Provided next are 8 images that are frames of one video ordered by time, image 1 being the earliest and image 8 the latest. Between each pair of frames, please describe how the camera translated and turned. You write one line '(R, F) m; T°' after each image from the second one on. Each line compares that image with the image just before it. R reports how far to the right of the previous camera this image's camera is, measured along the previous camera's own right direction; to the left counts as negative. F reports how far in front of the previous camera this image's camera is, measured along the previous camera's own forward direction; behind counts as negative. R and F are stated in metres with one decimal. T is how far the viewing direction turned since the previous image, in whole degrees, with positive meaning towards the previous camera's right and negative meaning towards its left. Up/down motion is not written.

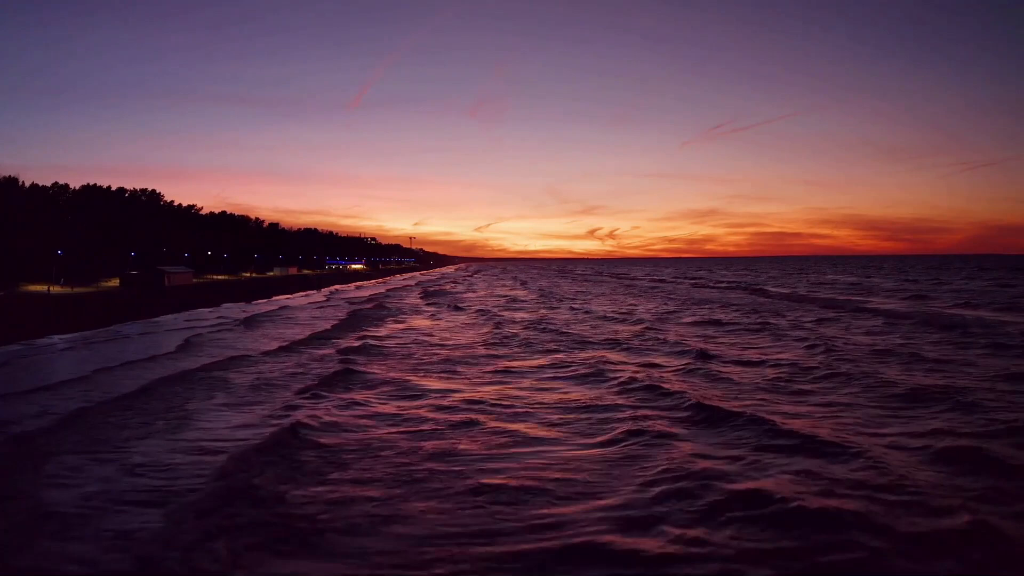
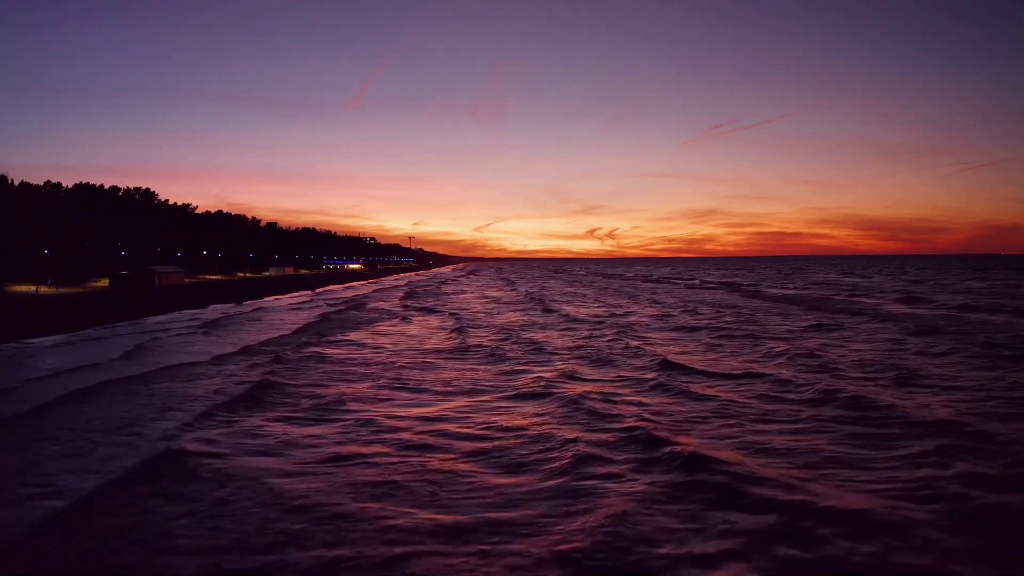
(+0.7, +1.3) m; 0°
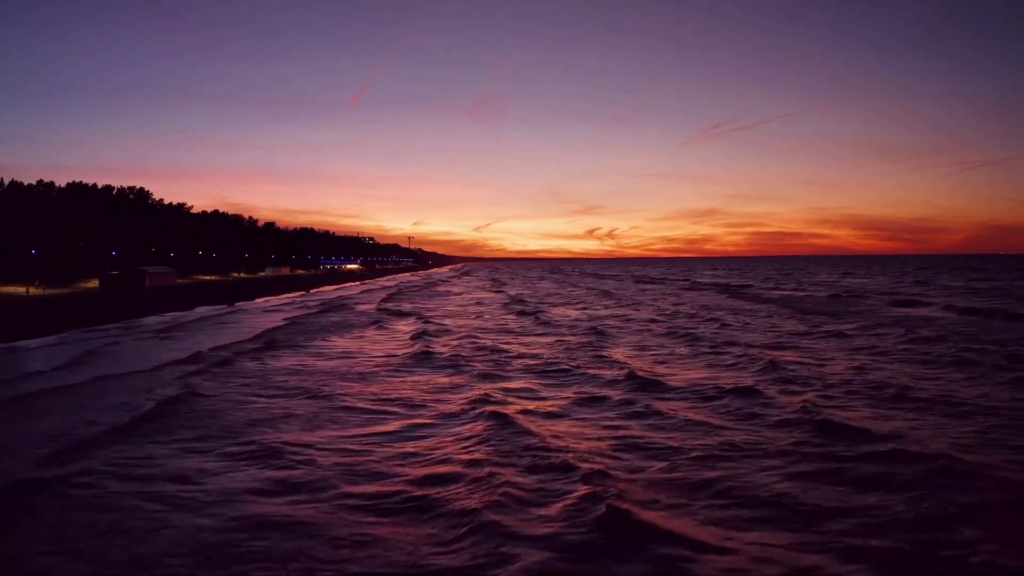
(+0.7, +1.1) m; 0°
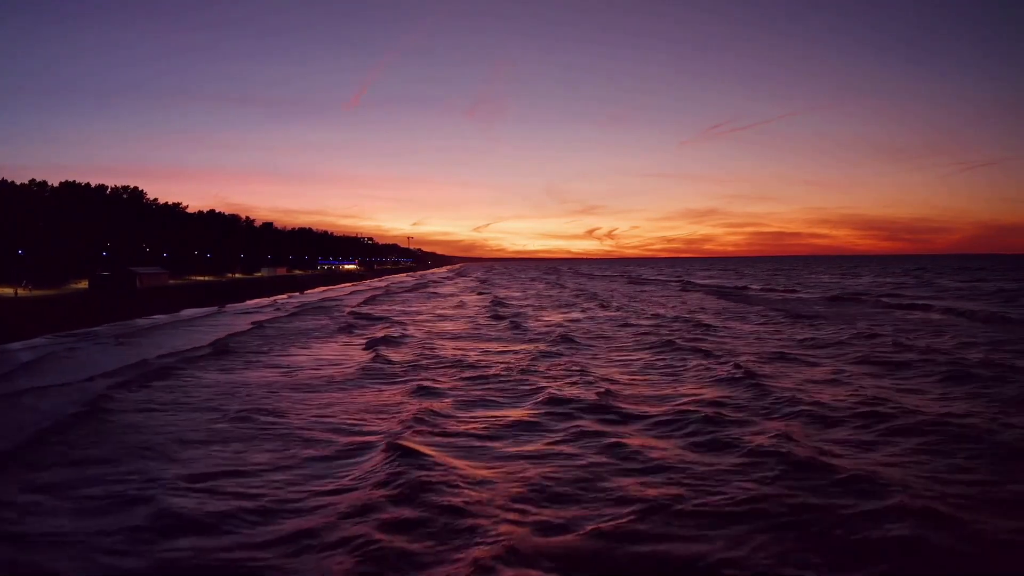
(+0.7, +1.1) m; 0°
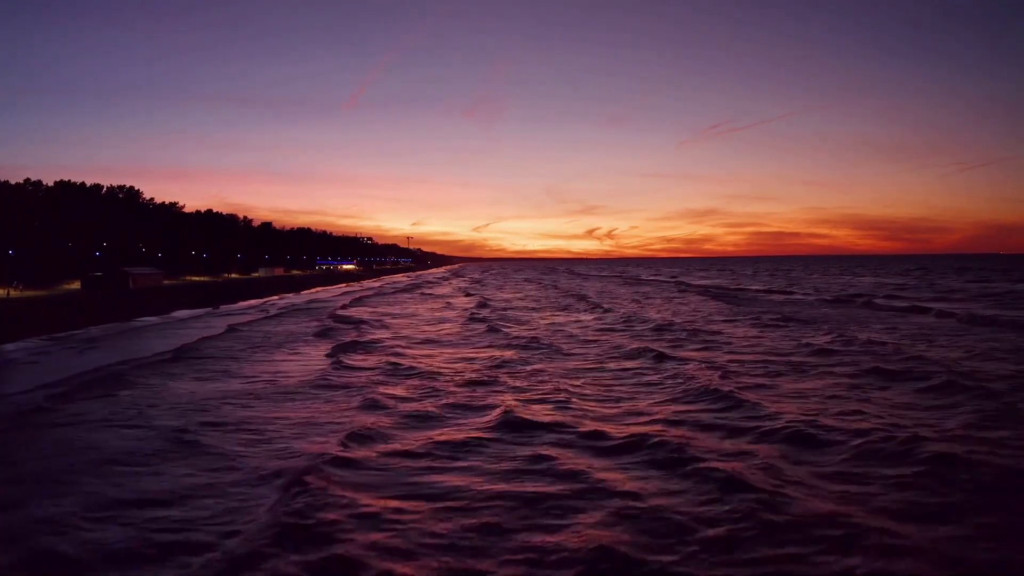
(+0.4, +0.9) m; 0°
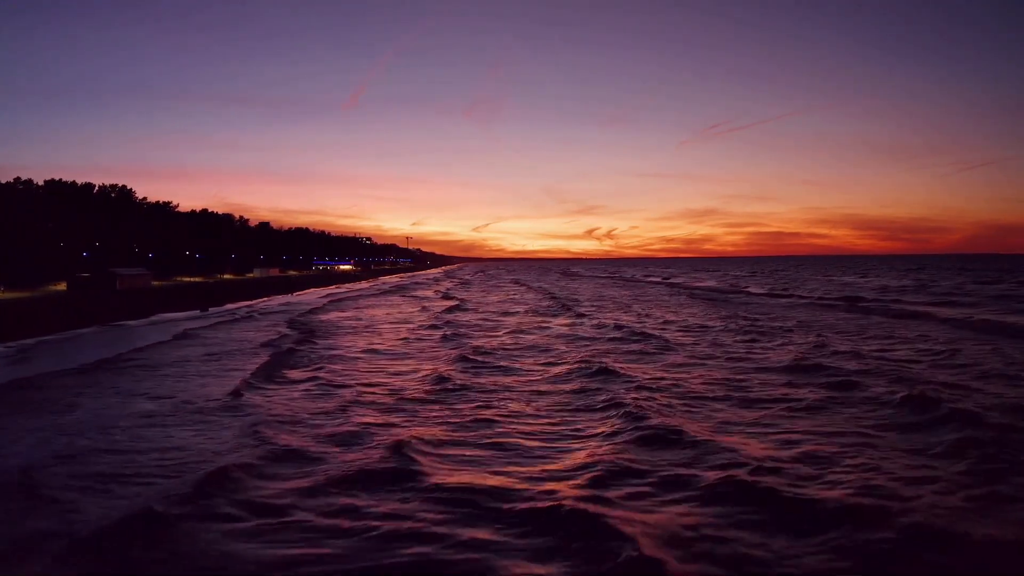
(+0.7, +1.8) m; 0°
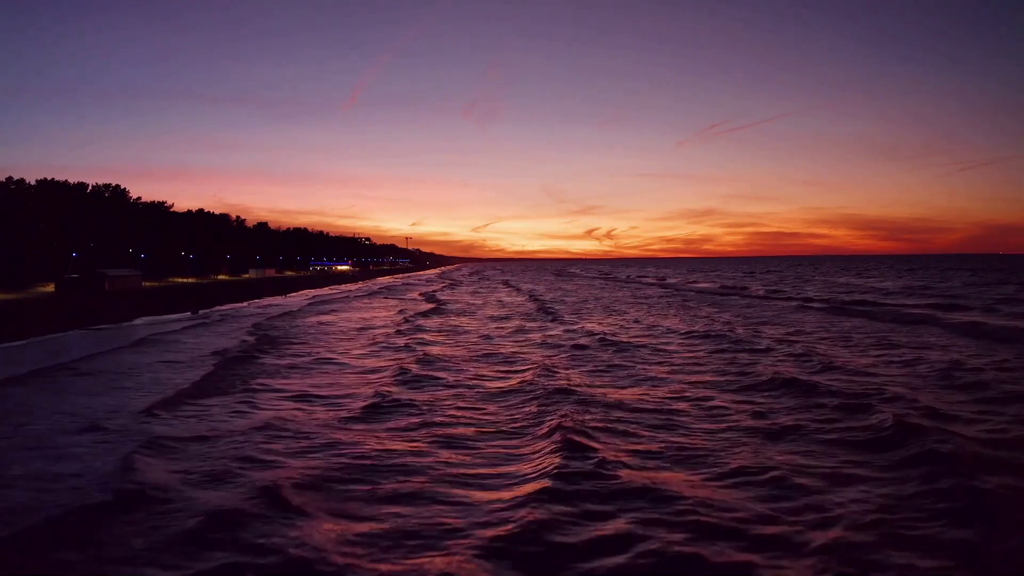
(+0.3, +1.6) m; 0°
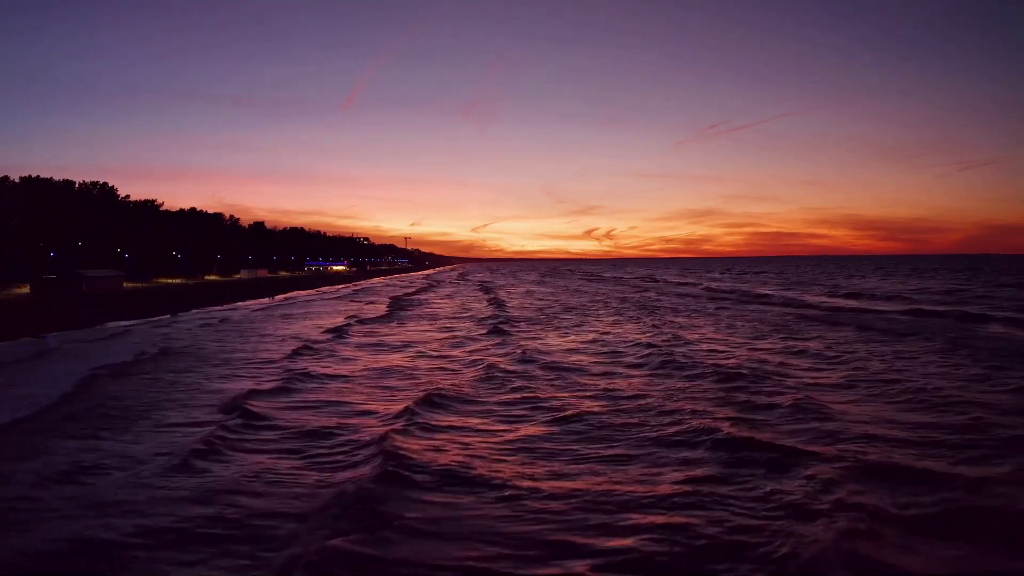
(+0.1, +4.2) m; 0°
